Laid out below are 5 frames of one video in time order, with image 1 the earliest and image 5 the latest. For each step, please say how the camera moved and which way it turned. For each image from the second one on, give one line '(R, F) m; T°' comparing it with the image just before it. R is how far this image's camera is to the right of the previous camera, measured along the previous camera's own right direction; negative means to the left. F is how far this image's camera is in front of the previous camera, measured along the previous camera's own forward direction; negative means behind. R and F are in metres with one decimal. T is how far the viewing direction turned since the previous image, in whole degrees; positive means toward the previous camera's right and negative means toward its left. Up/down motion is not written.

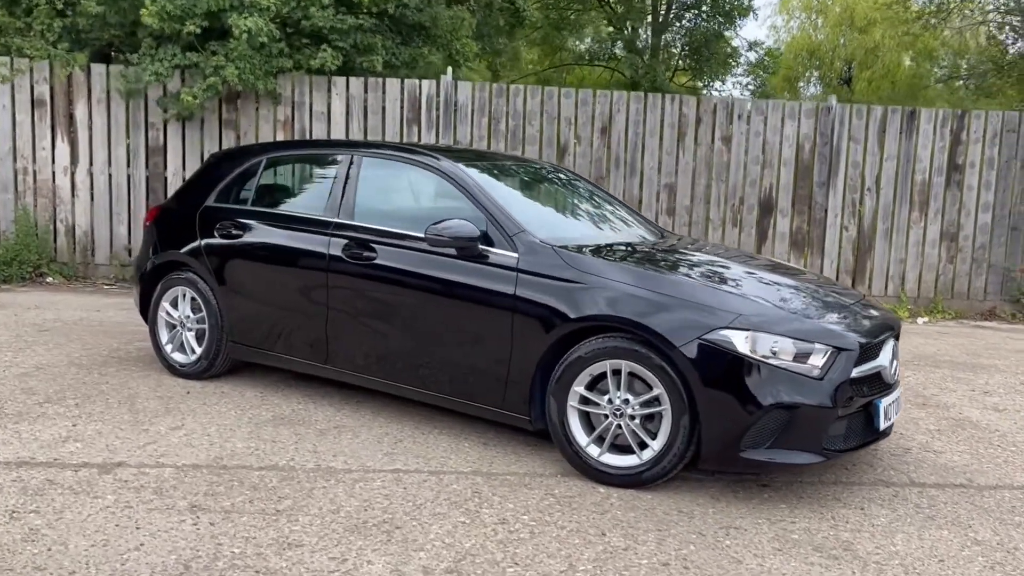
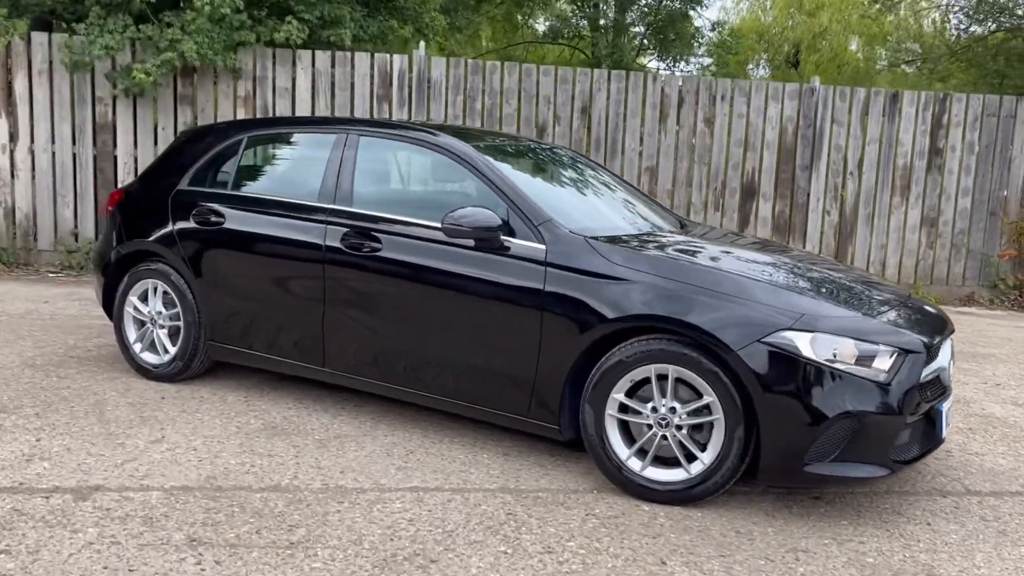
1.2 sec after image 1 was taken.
(-0.4, +0.4) m; +4°
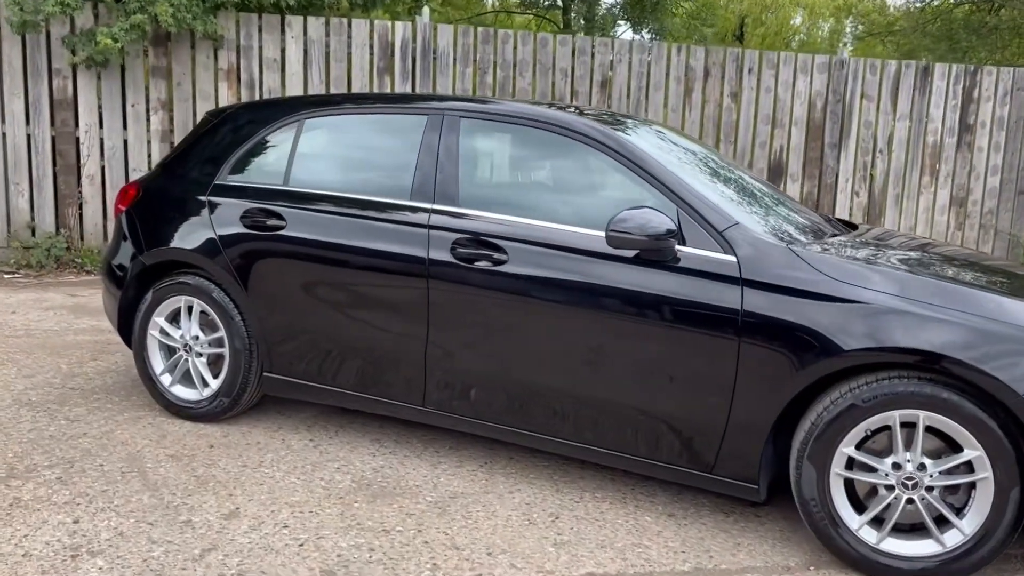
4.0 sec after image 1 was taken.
(-0.9, +0.9) m; +5°
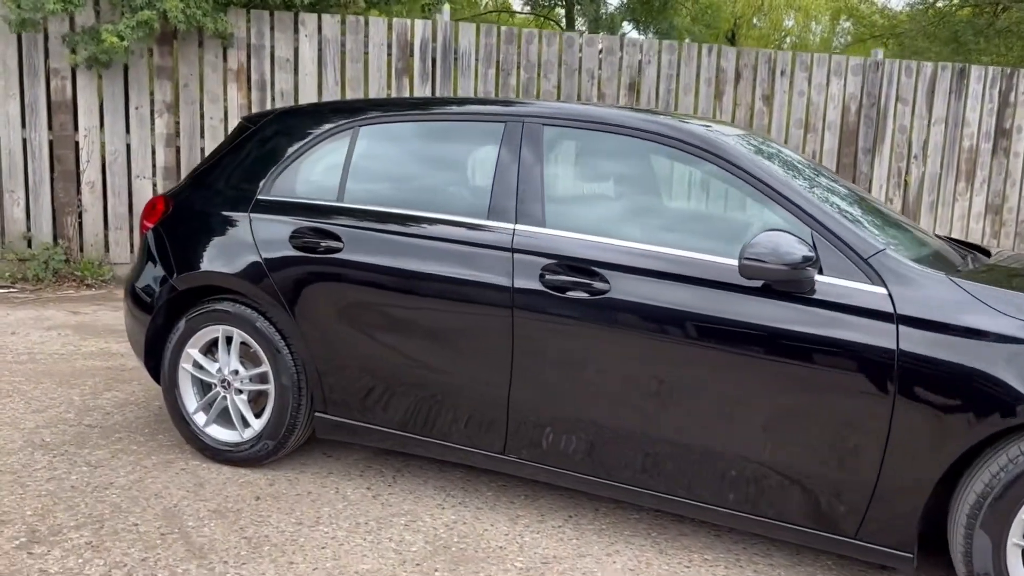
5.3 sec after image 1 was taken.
(-0.4, +0.4) m; +1°
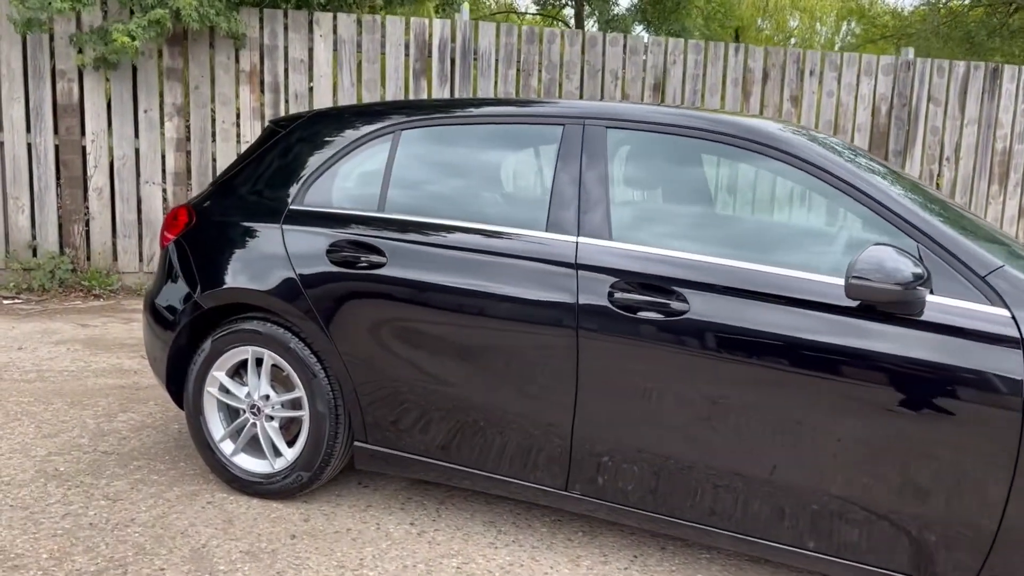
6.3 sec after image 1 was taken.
(-0.2, +0.3) m; 0°
